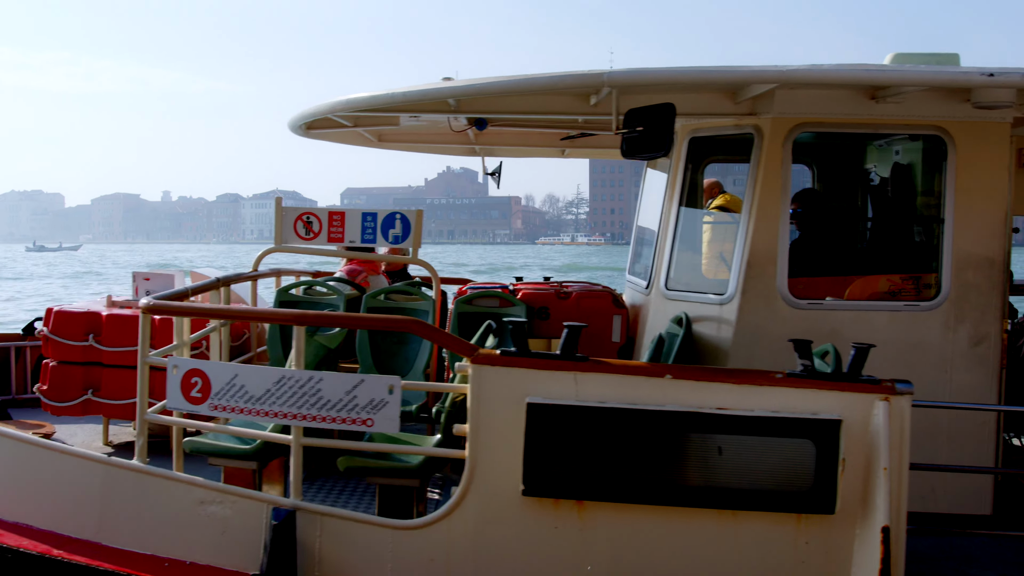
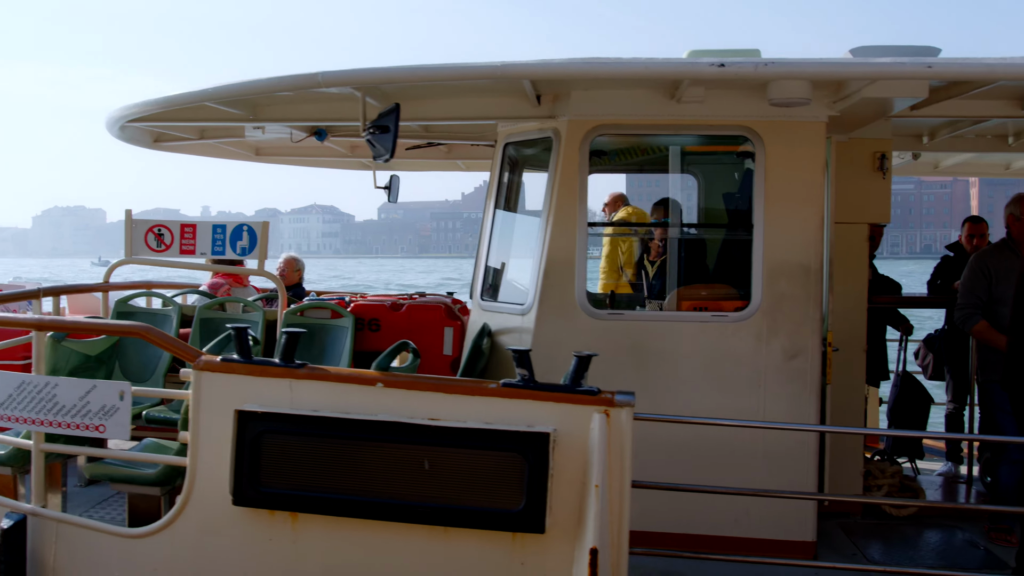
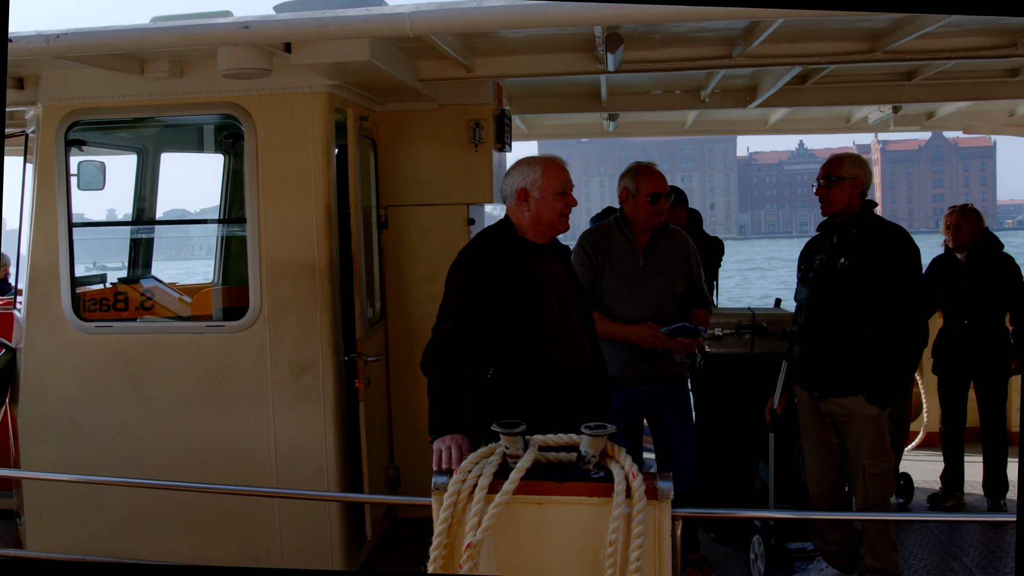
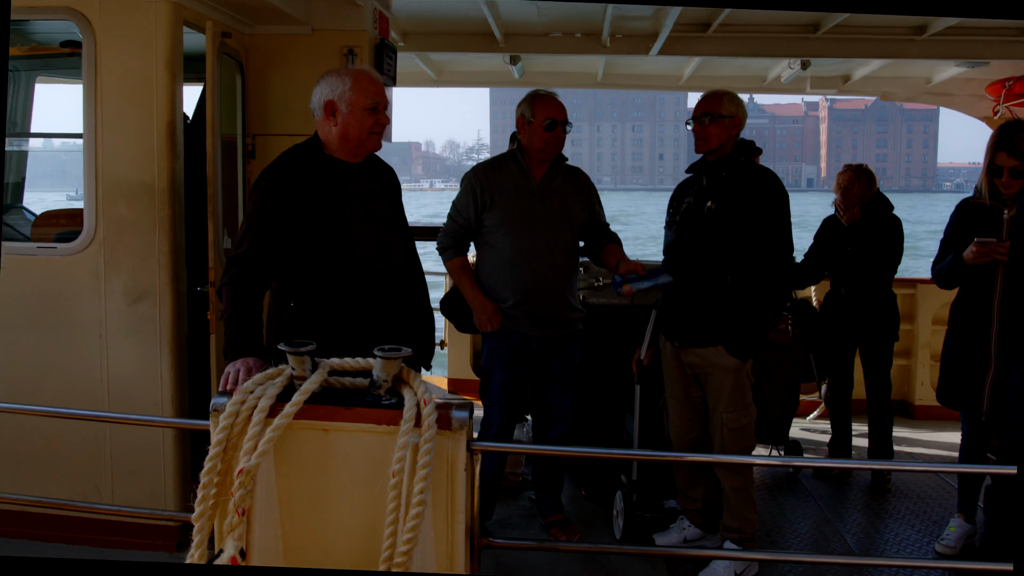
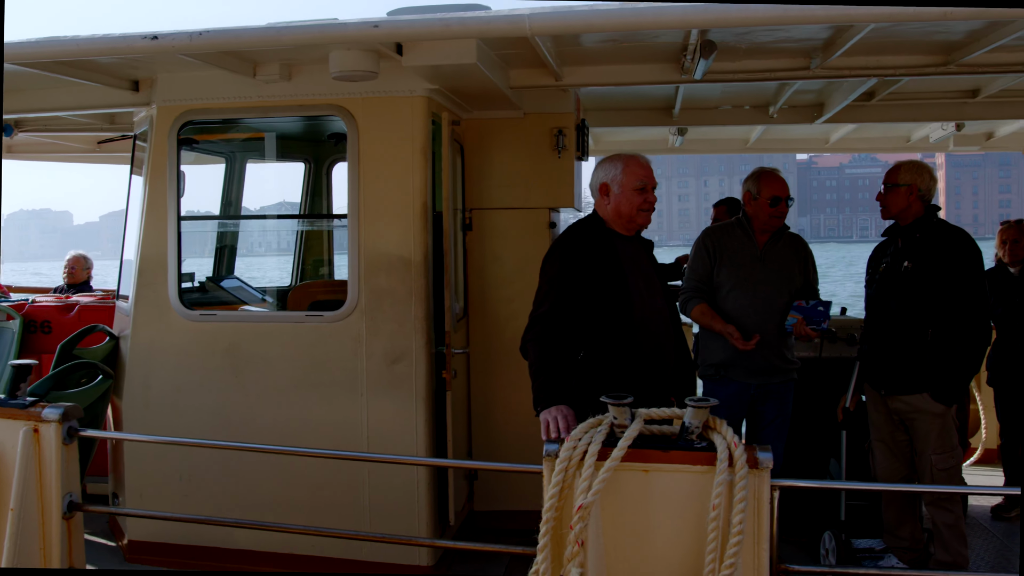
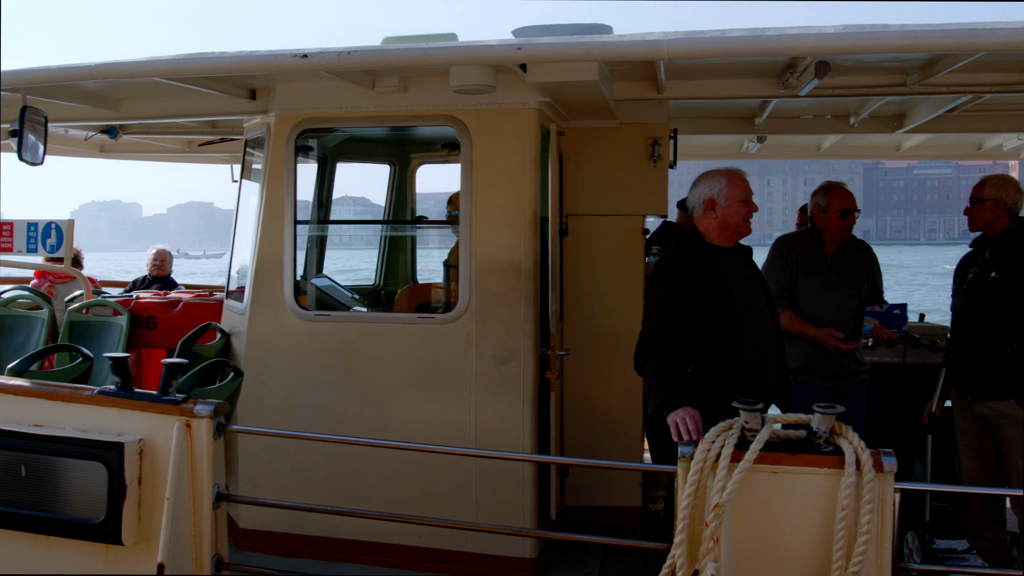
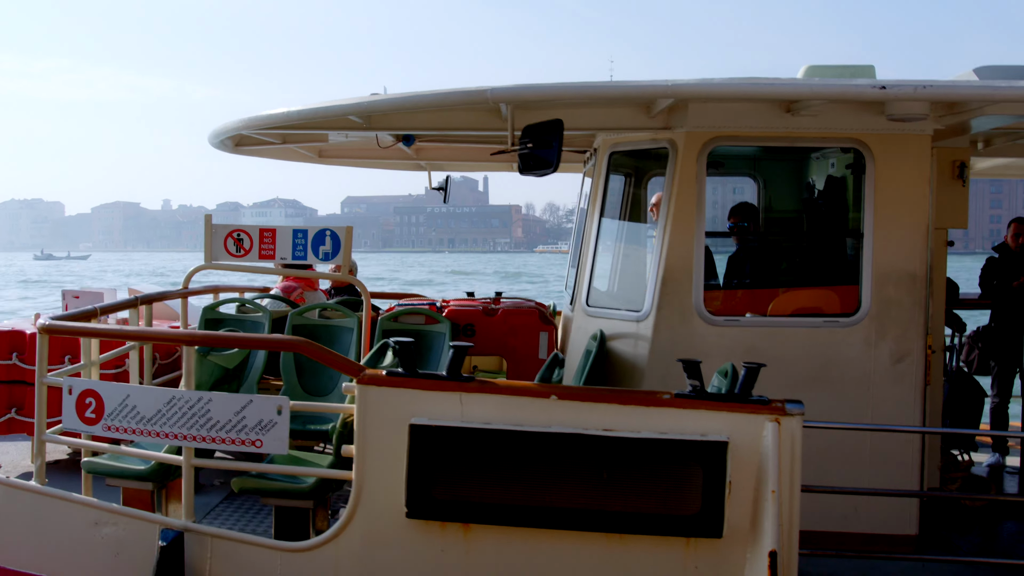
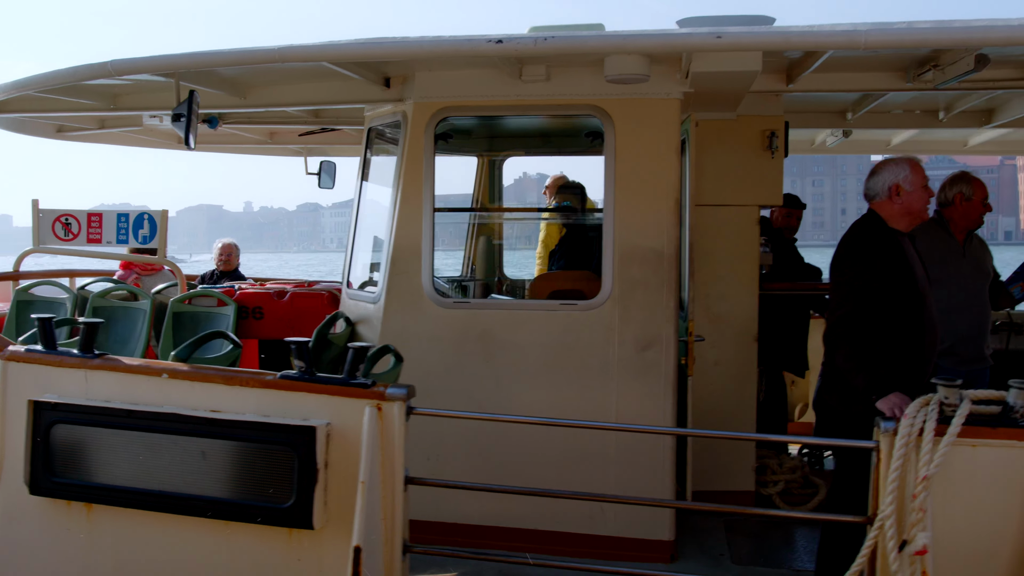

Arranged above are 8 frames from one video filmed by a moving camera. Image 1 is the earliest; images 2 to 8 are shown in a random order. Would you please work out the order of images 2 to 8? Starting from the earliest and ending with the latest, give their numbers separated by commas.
7, 2, 8, 6, 5, 3, 4
